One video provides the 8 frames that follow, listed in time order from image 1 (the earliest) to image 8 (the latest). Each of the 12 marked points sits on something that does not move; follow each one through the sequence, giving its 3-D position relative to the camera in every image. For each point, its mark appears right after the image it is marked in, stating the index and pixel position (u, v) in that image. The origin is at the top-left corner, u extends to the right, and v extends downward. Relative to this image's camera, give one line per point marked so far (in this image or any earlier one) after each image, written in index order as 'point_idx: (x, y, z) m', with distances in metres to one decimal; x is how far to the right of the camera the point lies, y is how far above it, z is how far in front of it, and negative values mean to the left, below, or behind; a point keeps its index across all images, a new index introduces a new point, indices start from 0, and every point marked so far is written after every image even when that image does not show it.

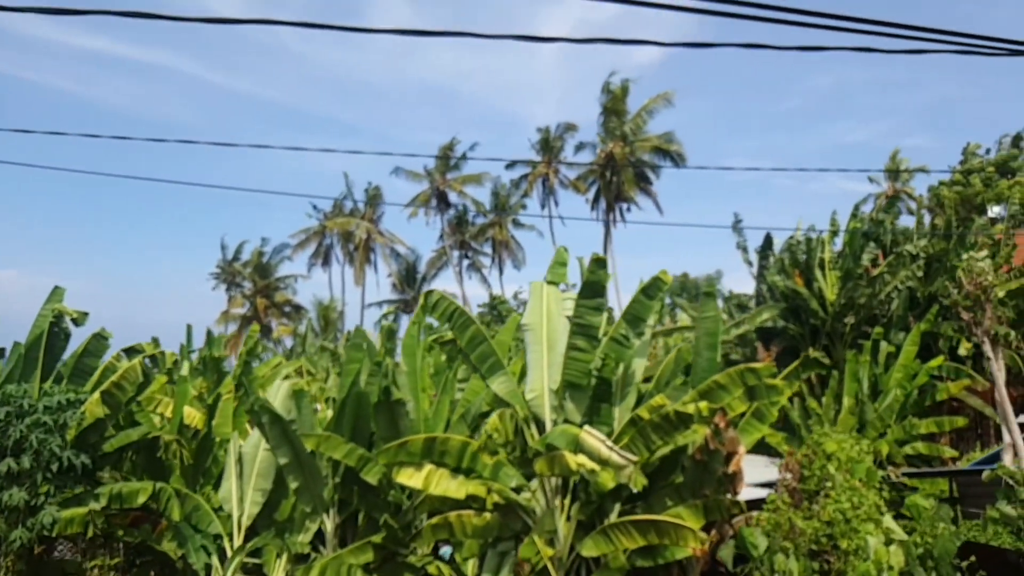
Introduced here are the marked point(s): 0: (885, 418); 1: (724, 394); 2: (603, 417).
0: (+5.3, -1.9, +12.5) m
1: (+1.8, -0.9, +7.5) m
2: (+0.7, -1.1, +7.5) m
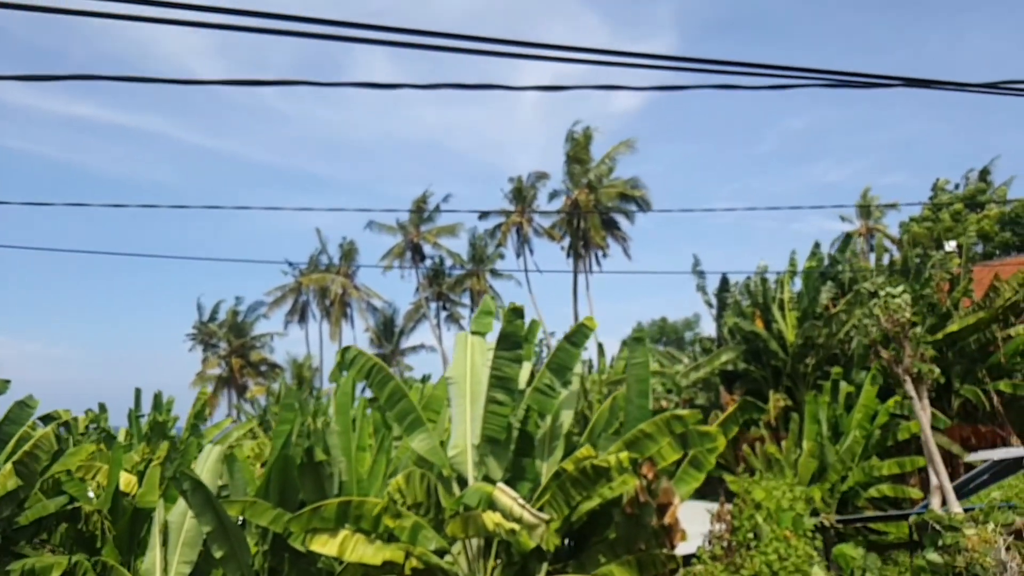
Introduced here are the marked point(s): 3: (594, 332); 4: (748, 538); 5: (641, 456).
0: (+4.6, -2.4, +12.2) m
1: (+1.1, -1.3, +7.2) m
2: (+0.1, -1.5, +7.2) m
3: (+0.7, -0.4, +7.5) m
4: (+1.8, -1.9, +6.7) m
5: (+1.0, -1.4, +7.2) m
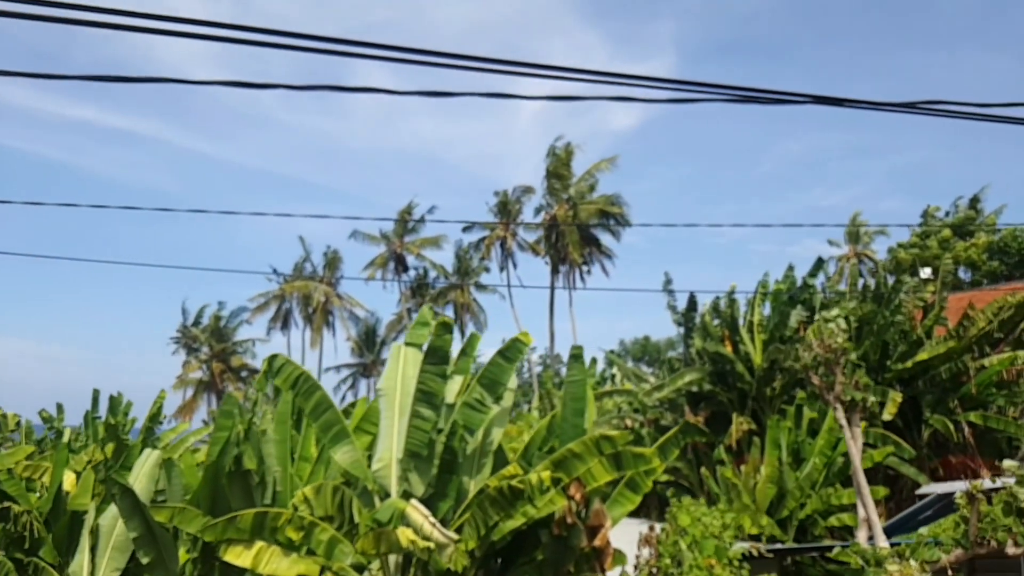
0: (+4.0, -2.7, +12.0) m
1: (+0.5, -1.4, +7.0) m
2: (-0.5, -1.6, +7.0) m
3: (+0.1, -0.5, +7.3) m
4: (+1.2, -2.1, +6.5) m
5: (+0.4, -1.5, +7.0) m
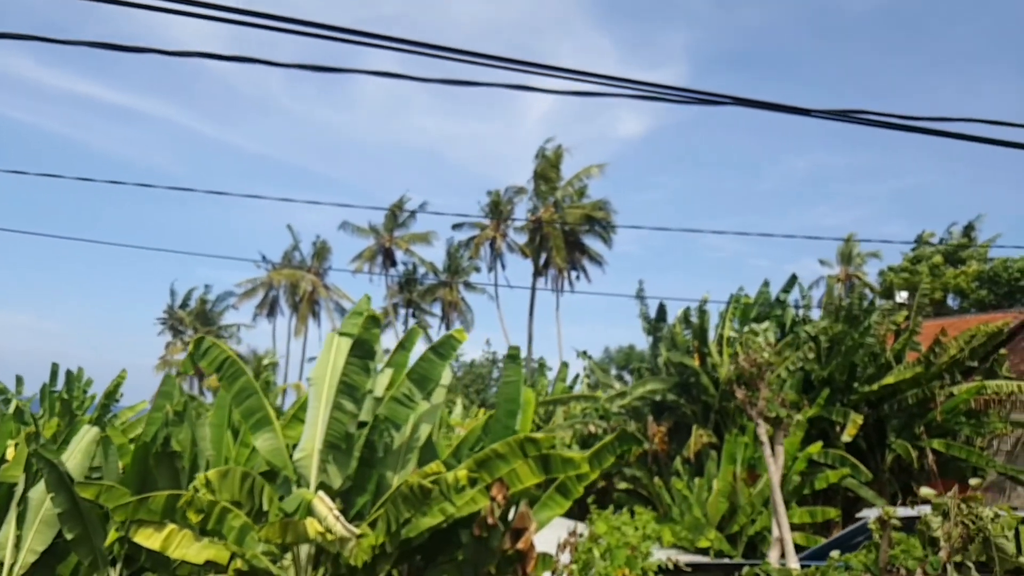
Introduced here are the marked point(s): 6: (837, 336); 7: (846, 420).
0: (+3.3, -2.9, +11.9) m
1: (-0.1, -1.4, +6.9) m
2: (-1.1, -1.5, +6.9) m
3: (-0.4, -0.5, +7.2) m
4: (+0.5, -2.1, +6.4) m
5: (-0.2, -1.5, +6.9) m
6: (+5.1, -0.8, +14.0) m
7: (+4.9, -1.9, +13.0) m
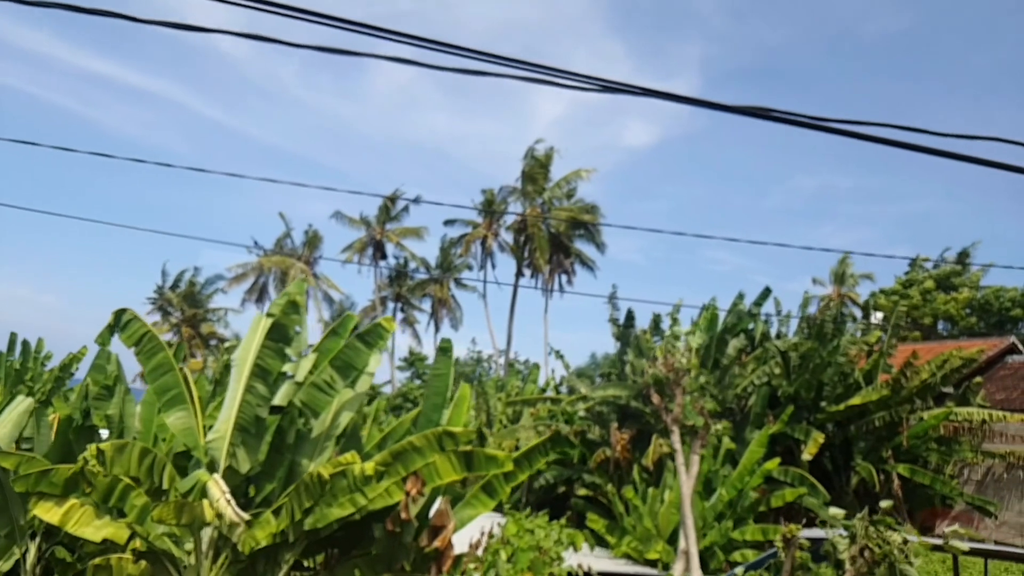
0: (+2.6, -3.1, +11.6) m
1: (-0.7, -1.3, +6.7) m
2: (-1.8, -1.4, +6.7) m
3: (-1.0, -0.4, +7.0) m
4: (-0.2, -2.0, +6.2) m
5: (-0.8, -1.4, +6.7) m
6: (+4.6, -1.0, +13.8) m
7: (+4.3, -2.2, +12.8) m
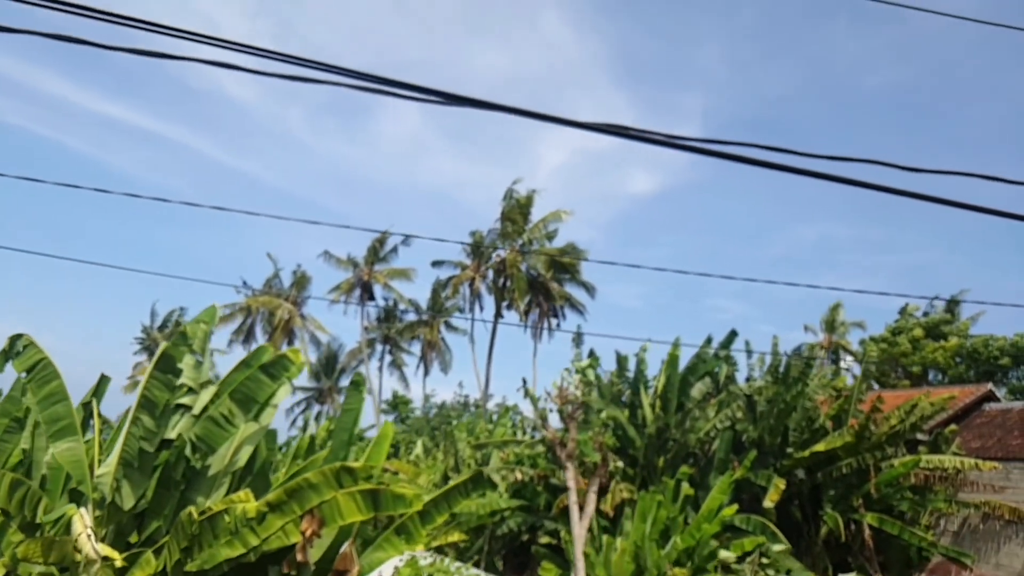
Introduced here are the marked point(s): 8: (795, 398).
0: (+1.9, -3.6, +11.2) m
1: (-1.5, -1.5, +6.4) m
2: (-2.5, -1.6, +6.4) m
3: (-1.7, -0.6, +6.8) m
4: (-0.9, -2.2, +5.9) m
5: (-1.6, -1.6, +6.4) m
6: (+3.9, -1.6, +13.4) m
7: (+3.6, -2.8, +12.3) m
8: (+4.2, -1.6, +13.1) m
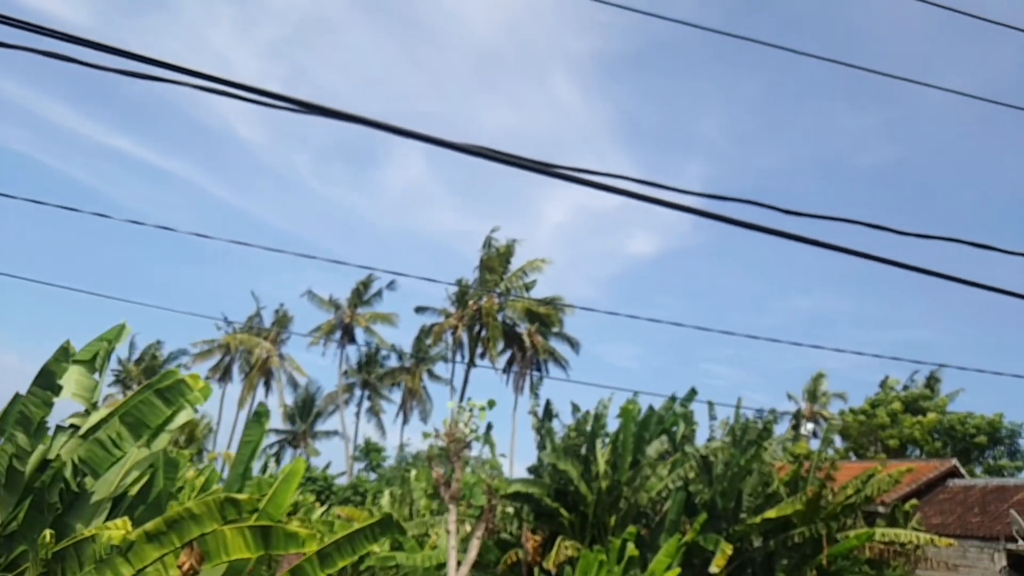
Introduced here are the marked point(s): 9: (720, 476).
0: (+1.0, -4.2, +10.7) m
1: (-2.2, -1.7, +6.1) m
2: (-3.3, -1.7, +6.1) m
3: (-2.4, -0.8, +6.5) m
4: (-1.7, -2.4, +5.5) m
5: (-2.3, -1.7, +6.0) m
6: (+3.2, -2.5, +13.1) m
7: (+2.8, -3.5, +11.9) m
8: (+3.5, -2.5, +12.7) m
9: (+3.0, -2.8, +12.8) m
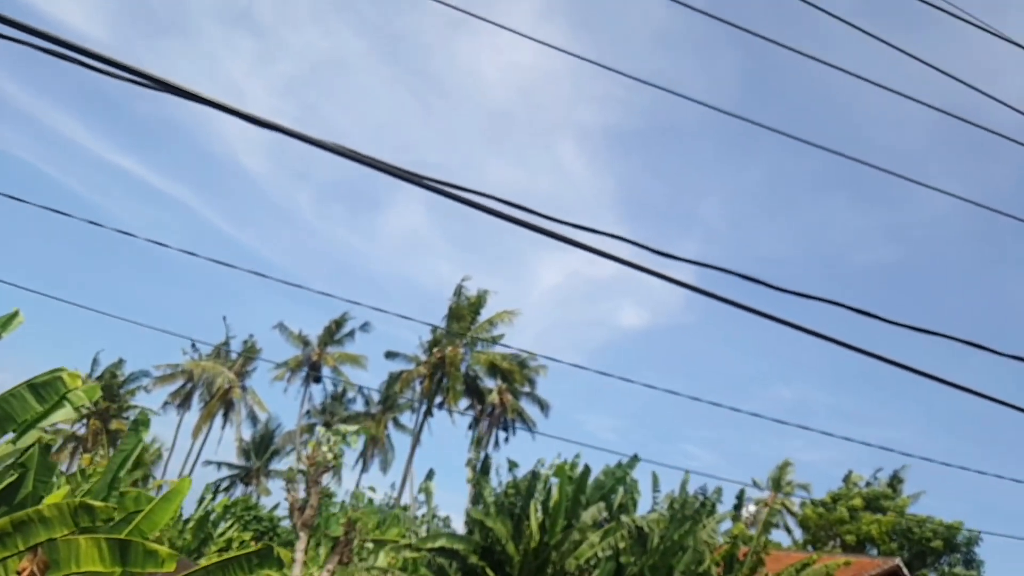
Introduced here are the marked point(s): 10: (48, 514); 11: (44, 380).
0: (-0.1, -4.7, +10.1) m
1: (-3.1, -1.6, +5.7) m
2: (-4.1, -1.5, +5.7) m
3: (-3.2, -0.7, +6.2) m
4: (-2.6, -2.3, +5.0) m
5: (-3.2, -1.6, +5.6) m
6: (+2.1, -3.5, +12.6) m
7: (+1.7, -4.4, +11.4) m
8: (+2.4, -3.5, +12.3) m
9: (+2.0, -3.7, +12.3) m
10: (-3.0, -1.5, +5.7) m
11: (-3.3, -0.6, +6.3) m
